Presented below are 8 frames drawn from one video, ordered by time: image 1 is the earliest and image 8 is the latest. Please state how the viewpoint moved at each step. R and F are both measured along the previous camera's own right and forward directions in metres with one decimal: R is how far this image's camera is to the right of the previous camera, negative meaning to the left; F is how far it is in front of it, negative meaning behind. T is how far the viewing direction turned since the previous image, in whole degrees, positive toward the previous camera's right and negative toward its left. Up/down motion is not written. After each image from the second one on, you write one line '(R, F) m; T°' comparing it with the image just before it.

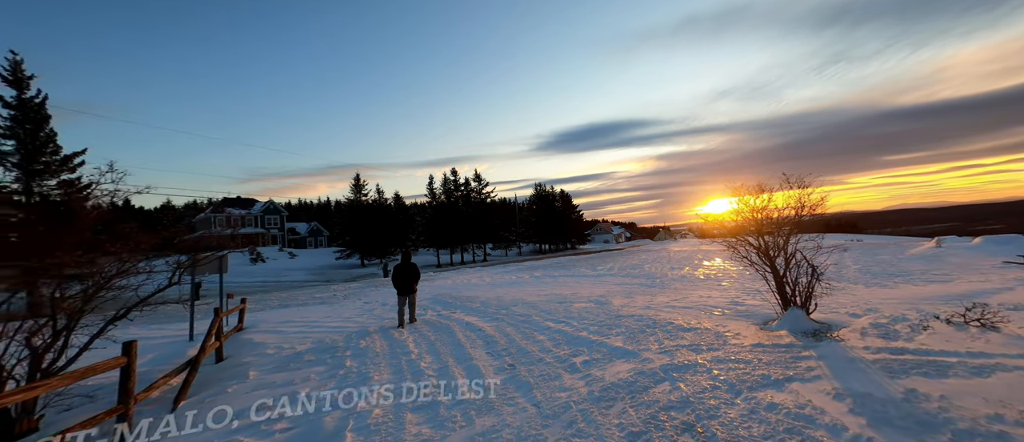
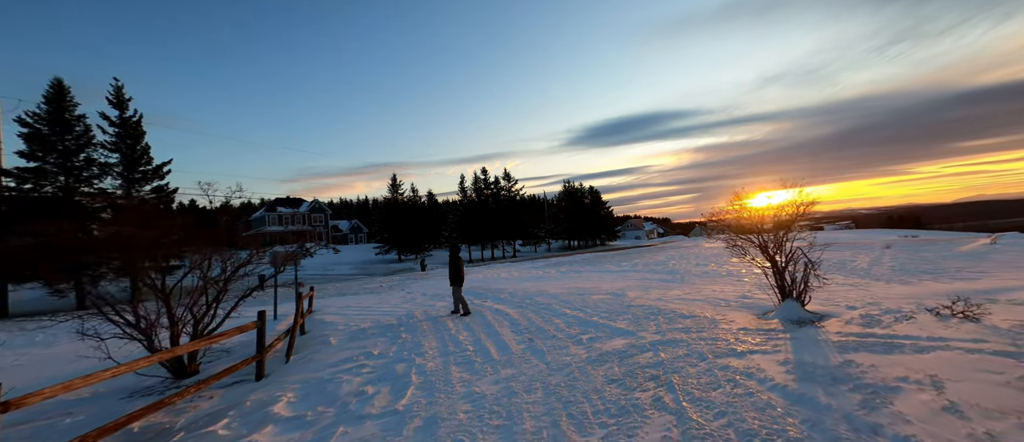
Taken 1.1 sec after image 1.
(+0.3, -1.3) m; -6°
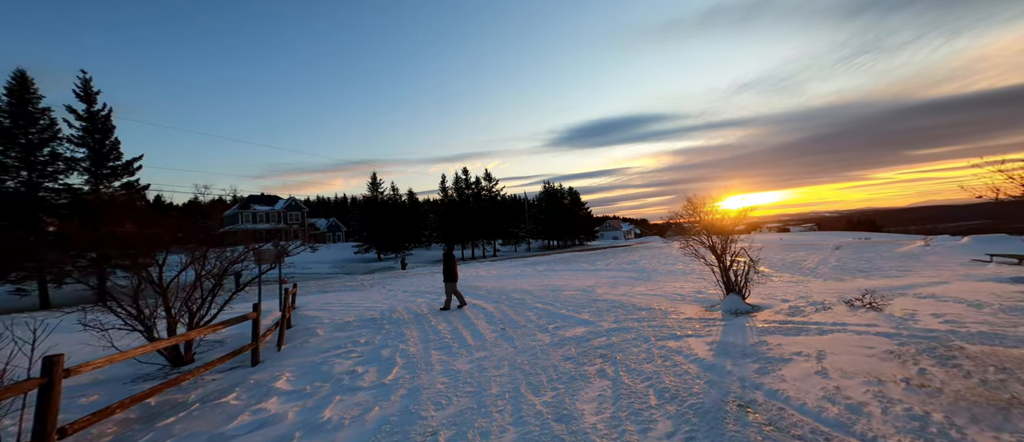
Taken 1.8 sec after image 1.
(+0.1, -0.8) m; +3°
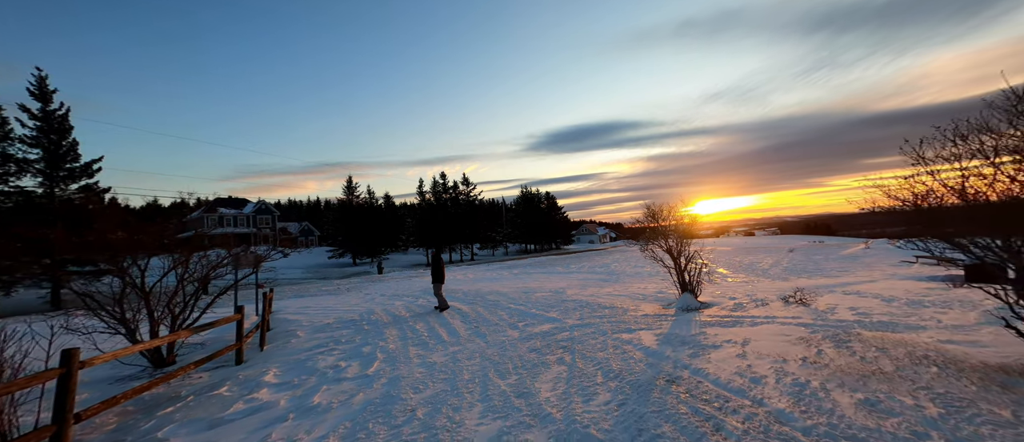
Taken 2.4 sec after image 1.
(+0.1, -0.6) m; +3°
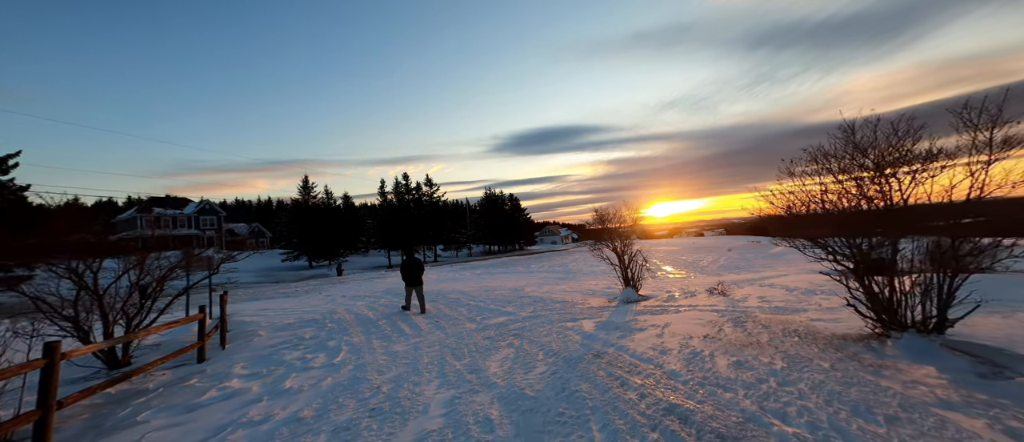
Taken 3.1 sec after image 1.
(+0.1, -0.7) m; +5°
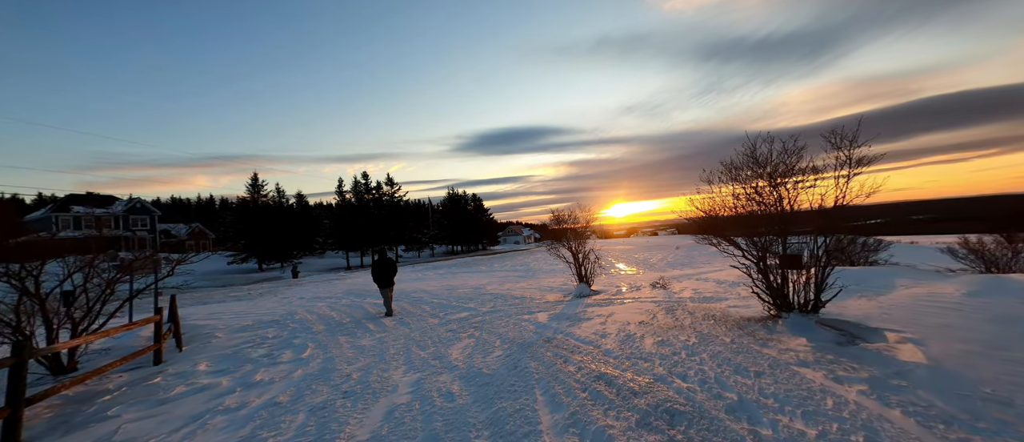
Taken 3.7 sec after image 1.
(0.0, -0.6) m; +6°
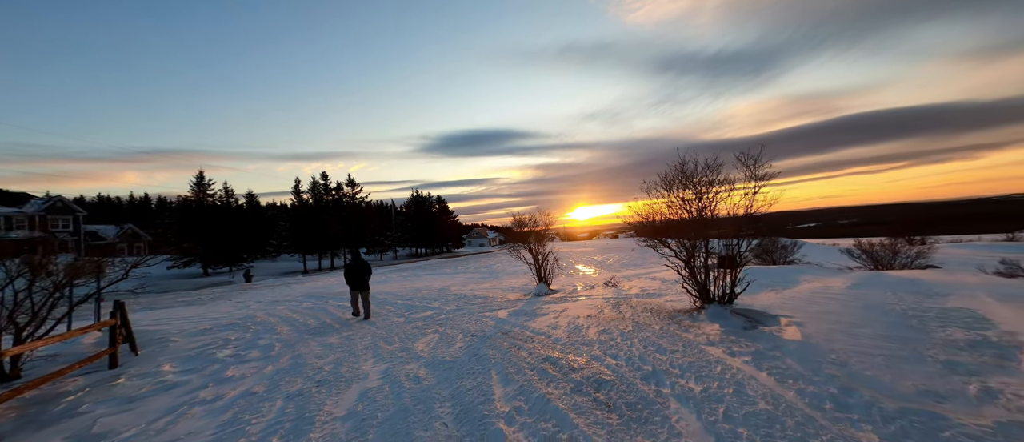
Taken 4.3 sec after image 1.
(+0.1, -0.6) m; +5°
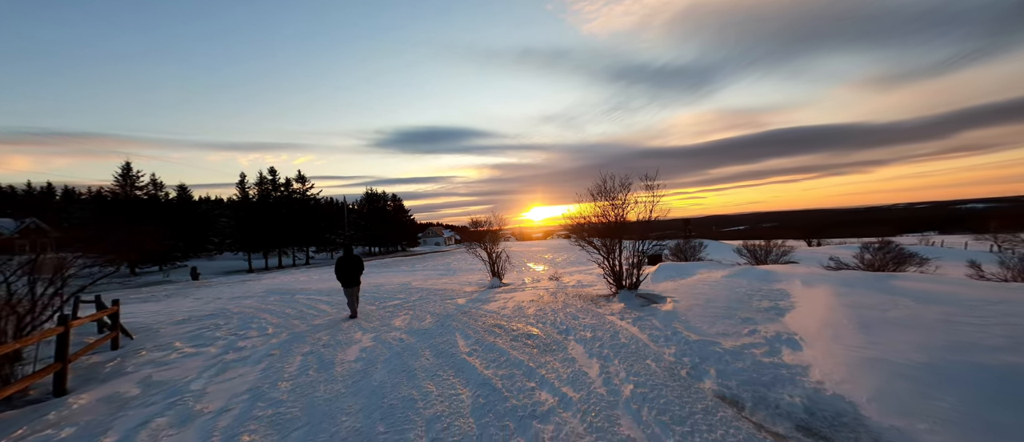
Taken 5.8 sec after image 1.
(0.0, -1.7) m; +6°
